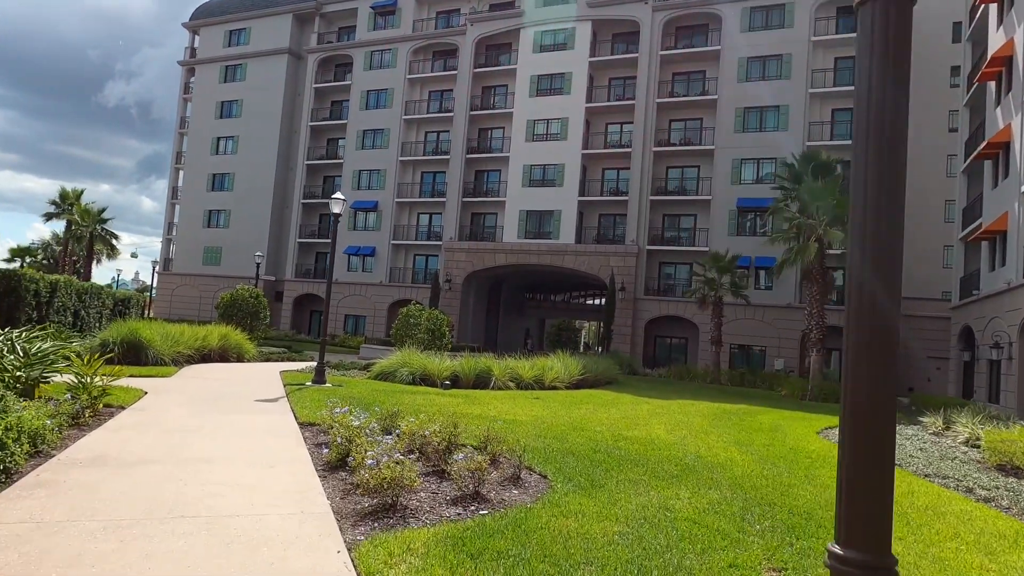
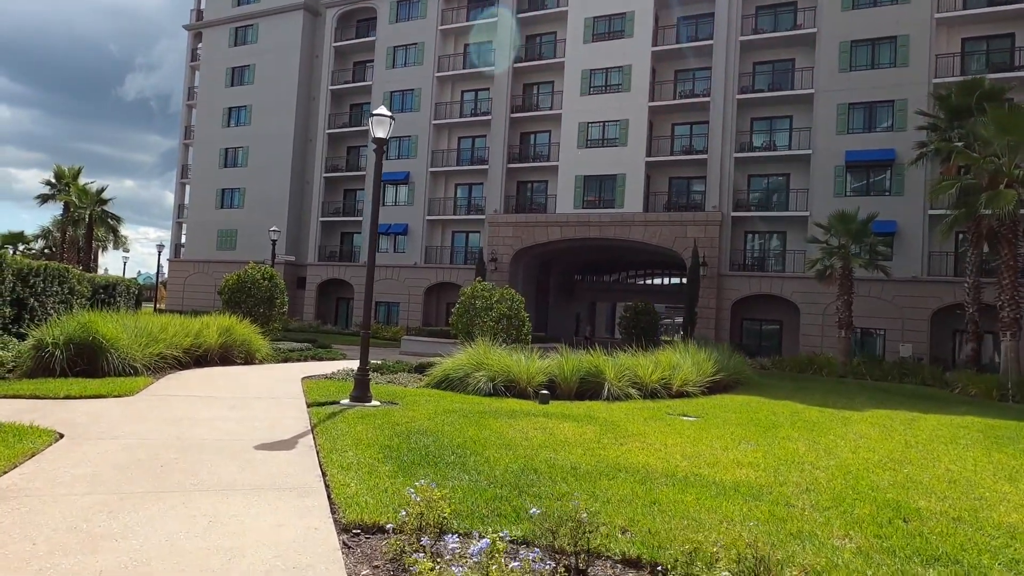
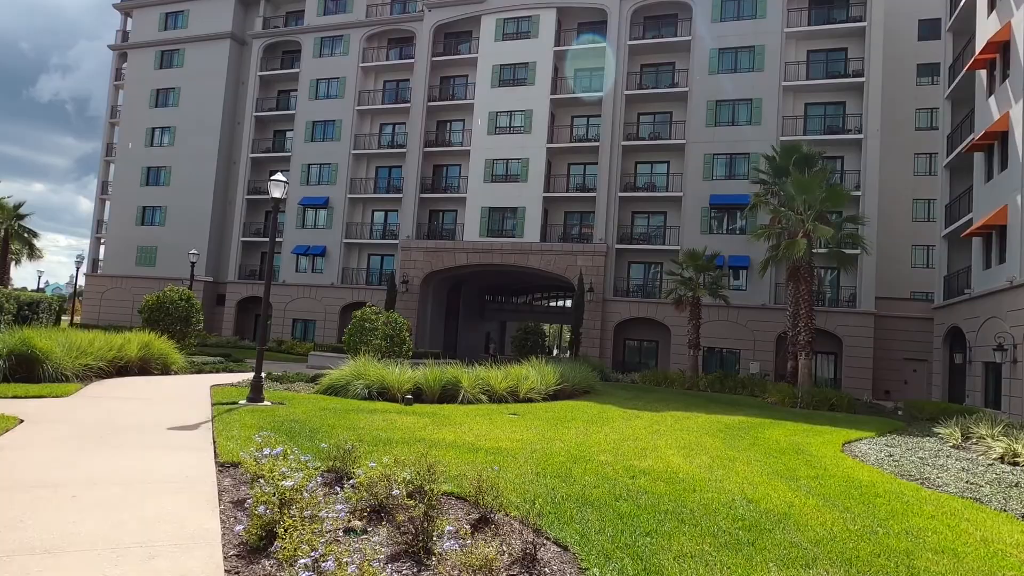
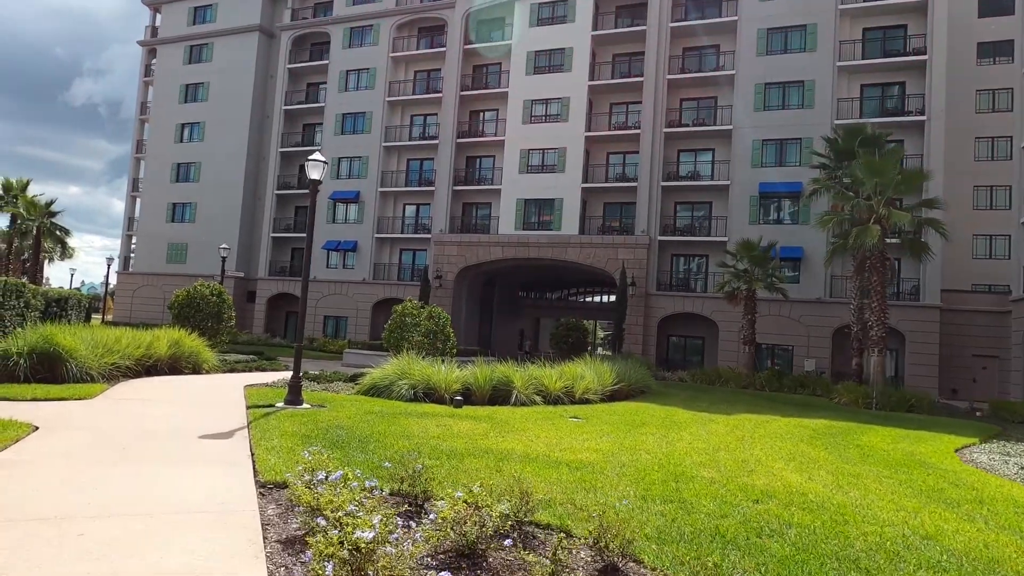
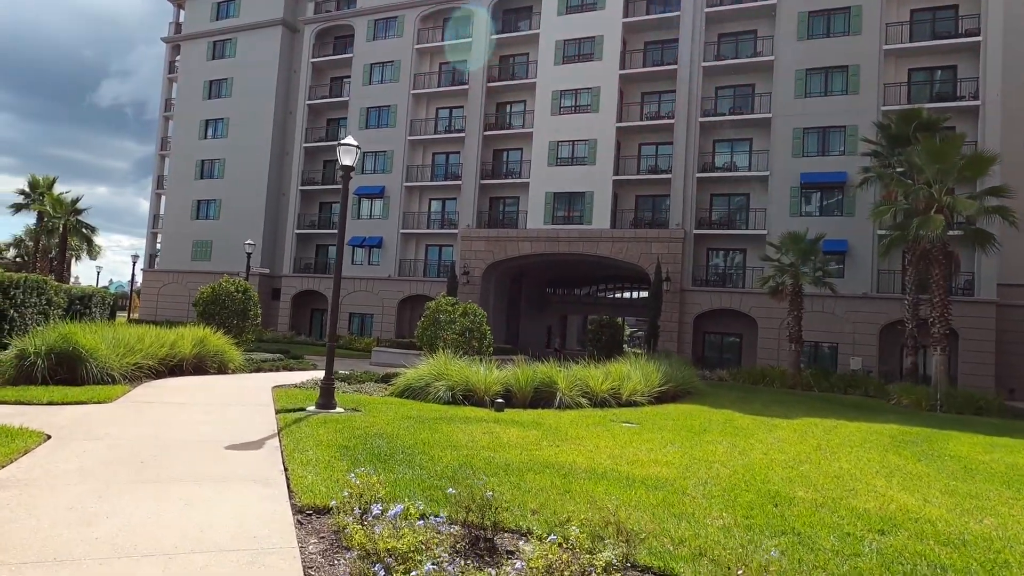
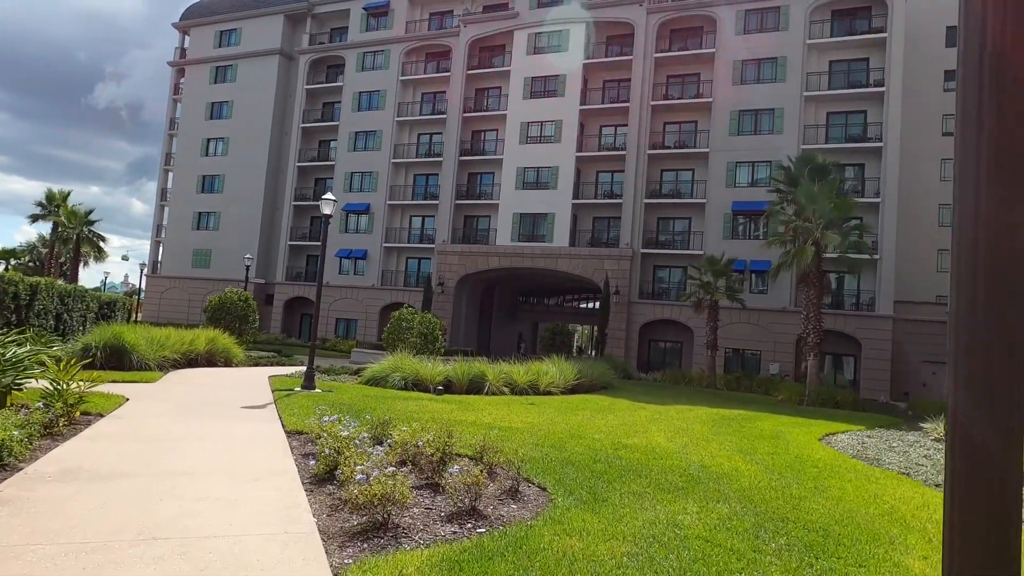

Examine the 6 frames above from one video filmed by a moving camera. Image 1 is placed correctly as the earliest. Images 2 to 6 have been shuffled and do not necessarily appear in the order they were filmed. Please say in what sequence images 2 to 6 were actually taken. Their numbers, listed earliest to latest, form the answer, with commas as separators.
6, 3, 4, 5, 2
